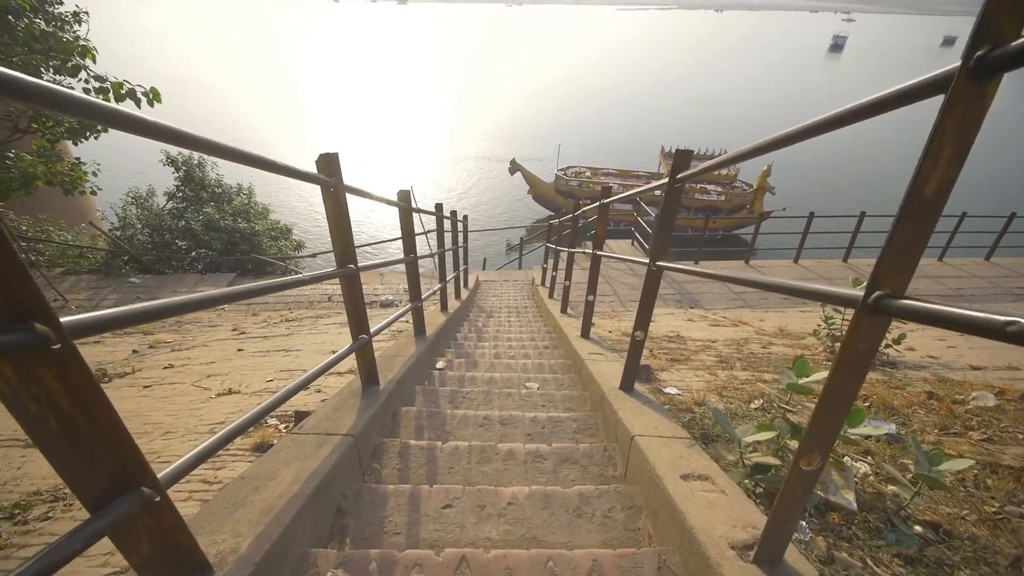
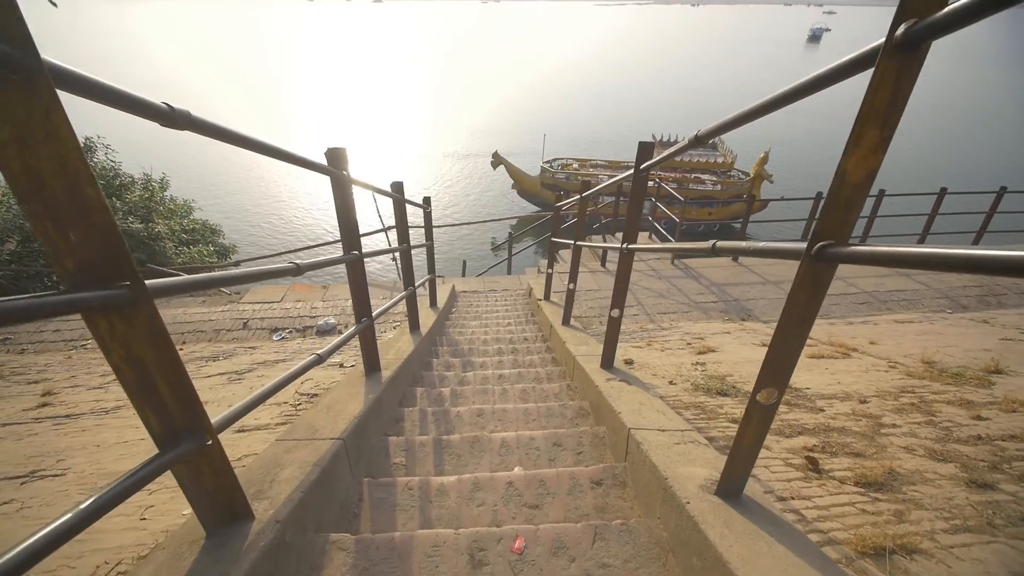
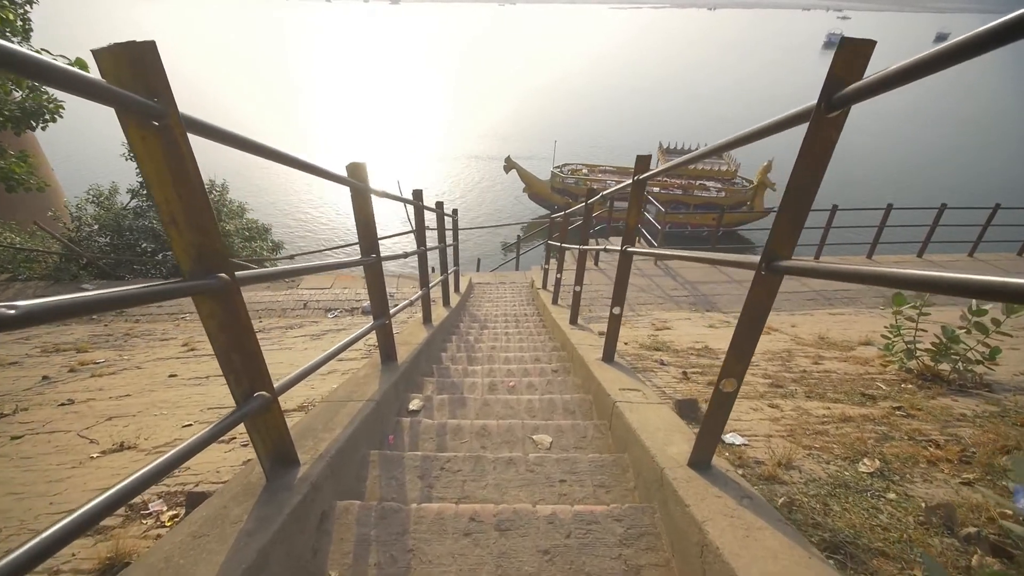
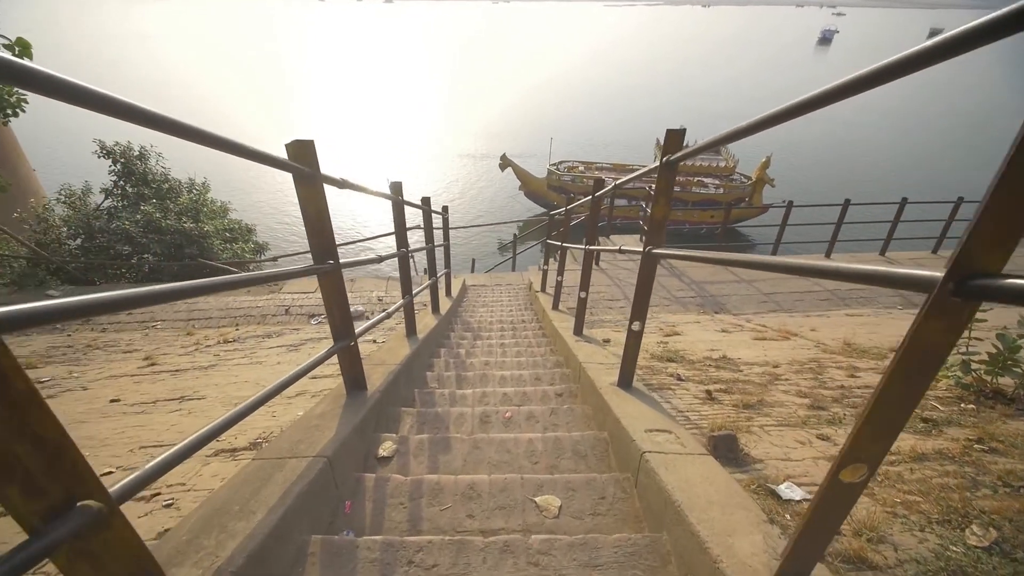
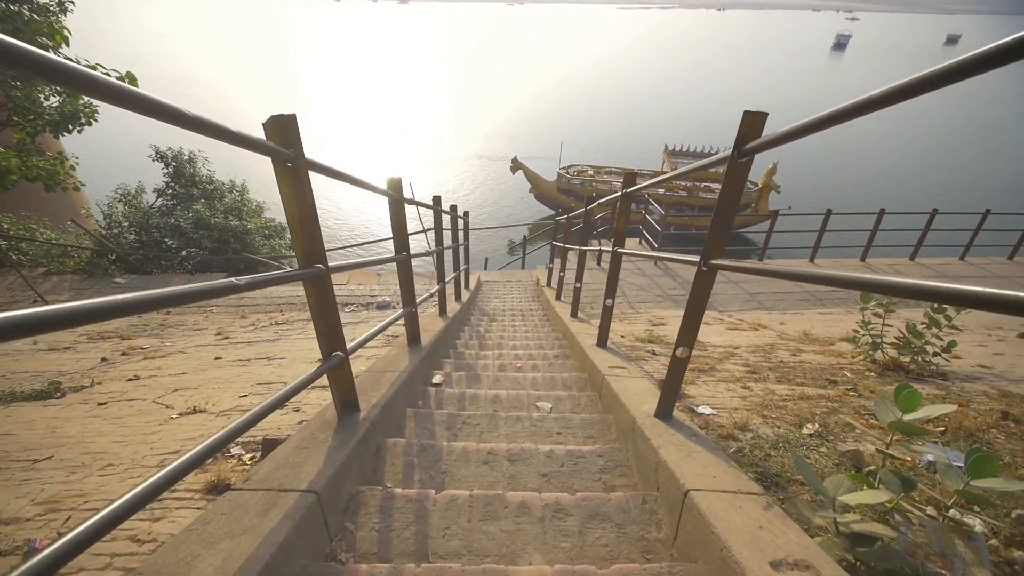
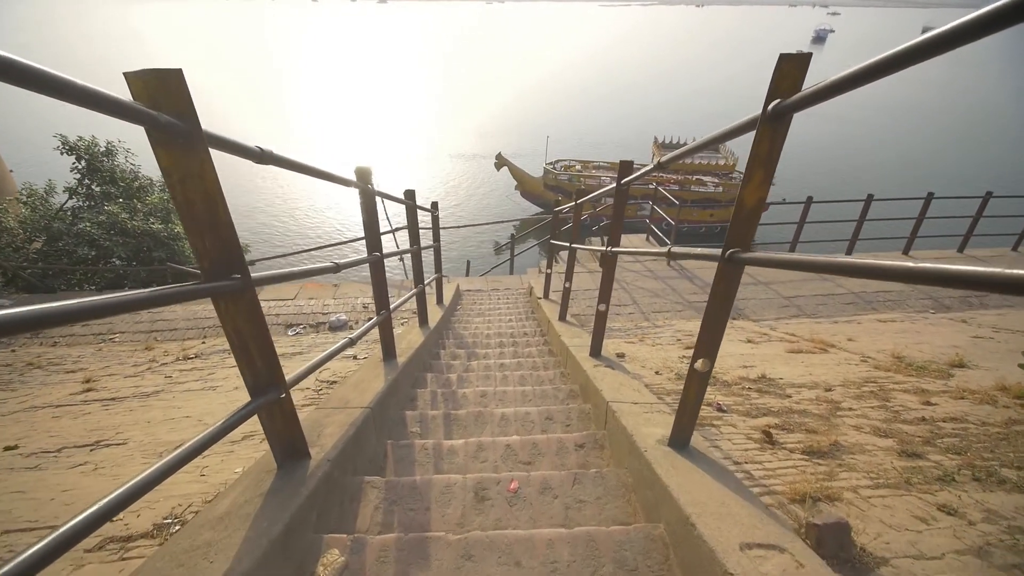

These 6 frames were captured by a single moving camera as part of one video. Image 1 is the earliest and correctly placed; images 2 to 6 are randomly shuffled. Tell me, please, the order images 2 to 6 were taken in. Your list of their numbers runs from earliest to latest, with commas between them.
5, 3, 4, 6, 2
